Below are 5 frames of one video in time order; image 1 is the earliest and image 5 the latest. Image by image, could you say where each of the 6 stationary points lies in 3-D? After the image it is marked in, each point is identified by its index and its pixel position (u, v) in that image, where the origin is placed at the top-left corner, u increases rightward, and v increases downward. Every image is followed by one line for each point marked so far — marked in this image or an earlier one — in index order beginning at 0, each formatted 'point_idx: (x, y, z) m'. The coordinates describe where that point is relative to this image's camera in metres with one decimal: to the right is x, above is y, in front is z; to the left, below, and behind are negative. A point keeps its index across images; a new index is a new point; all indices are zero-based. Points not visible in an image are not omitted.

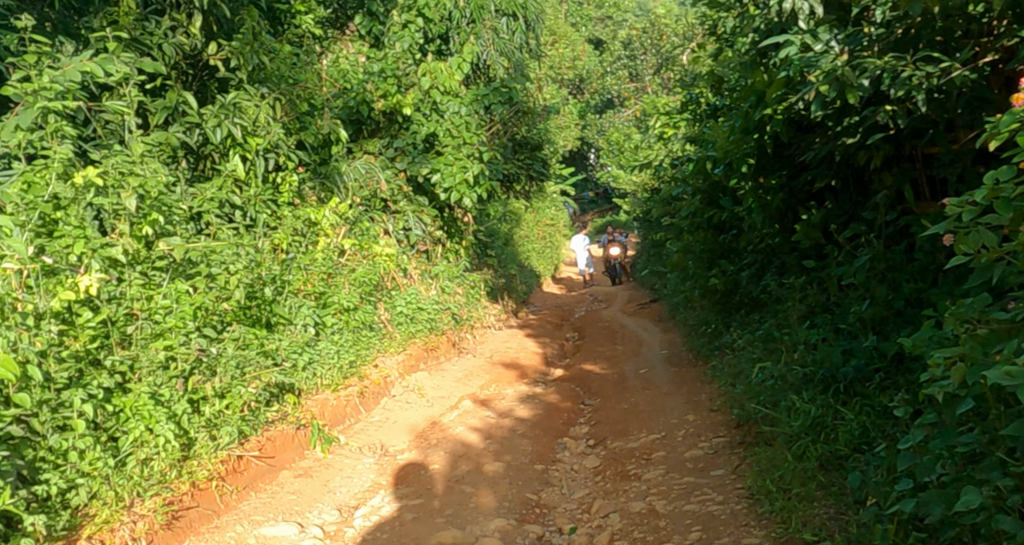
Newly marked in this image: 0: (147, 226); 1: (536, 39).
0: (-2.2, +0.3, +4.7) m
1: (+0.4, +3.4, +11.5) m
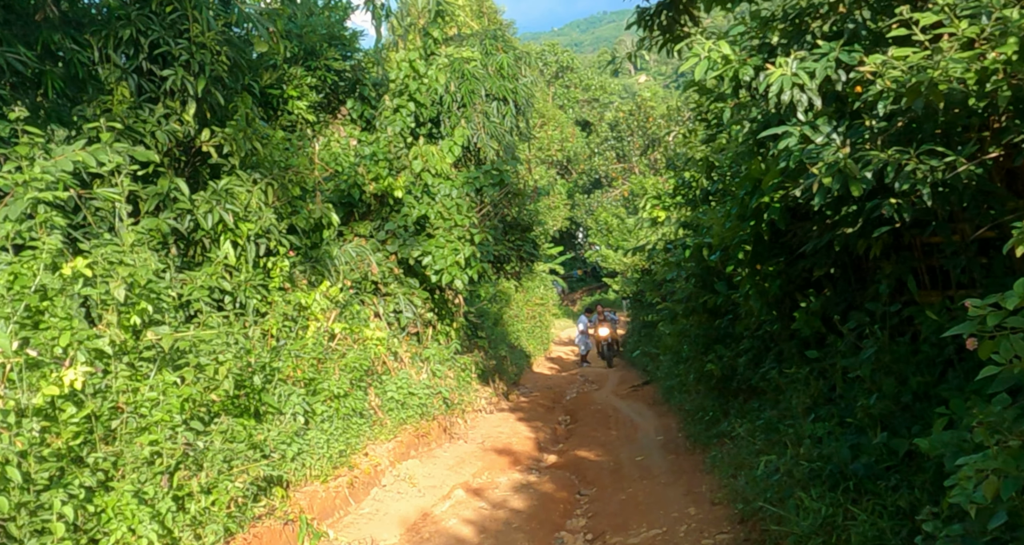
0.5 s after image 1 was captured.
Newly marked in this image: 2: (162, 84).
0: (-2.2, -0.2, +4.6) m
1: (+0.2, +2.2, +11.7) m
2: (-2.8, +1.5, +6.3) m
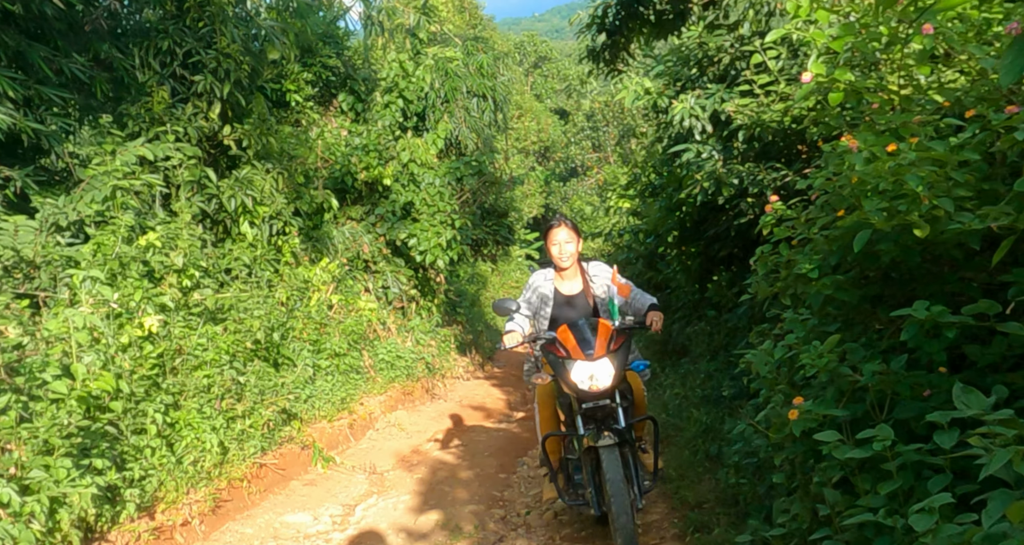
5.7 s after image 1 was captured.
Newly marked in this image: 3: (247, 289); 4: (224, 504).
0: (-2.4, 0.0, +5.8) m
1: (-0.1, +2.5, +12.9) m
2: (-3.0, +1.7, +7.4) m
3: (-2.3, -0.1, +6.8) m
4: (-1.9, -1.5, +5.1) m
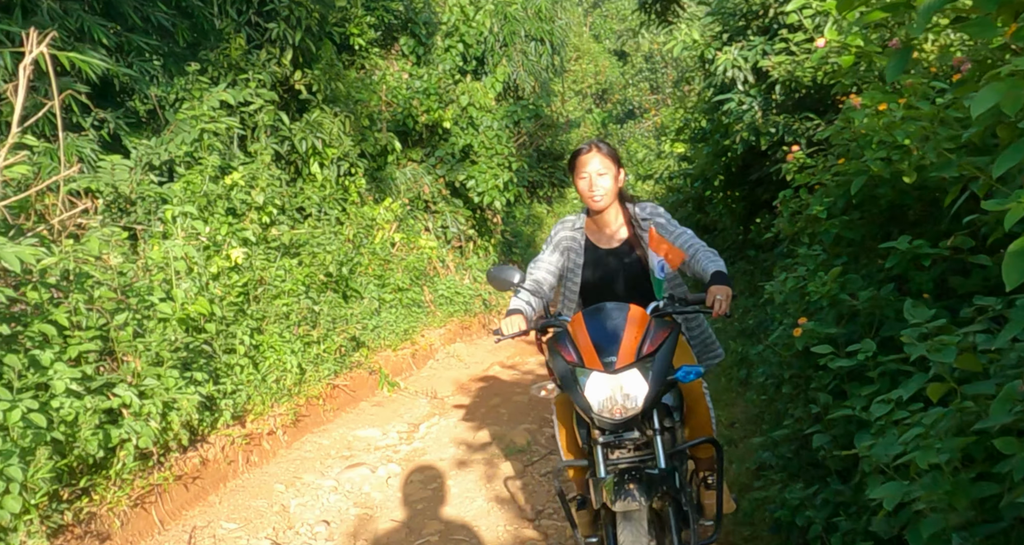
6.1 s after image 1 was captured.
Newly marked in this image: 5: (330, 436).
0: (-2.0, +0.5, +6.3) m
1: (+0.8, +3.5, +13.0) m
2: (-2.5, +2.4, +7.8) m
3: (-1.8, +0.4, +7.3) m
4: (-1.5, -1.1, +5.7) m
5: (-1.3, -1.2, +5.7) m
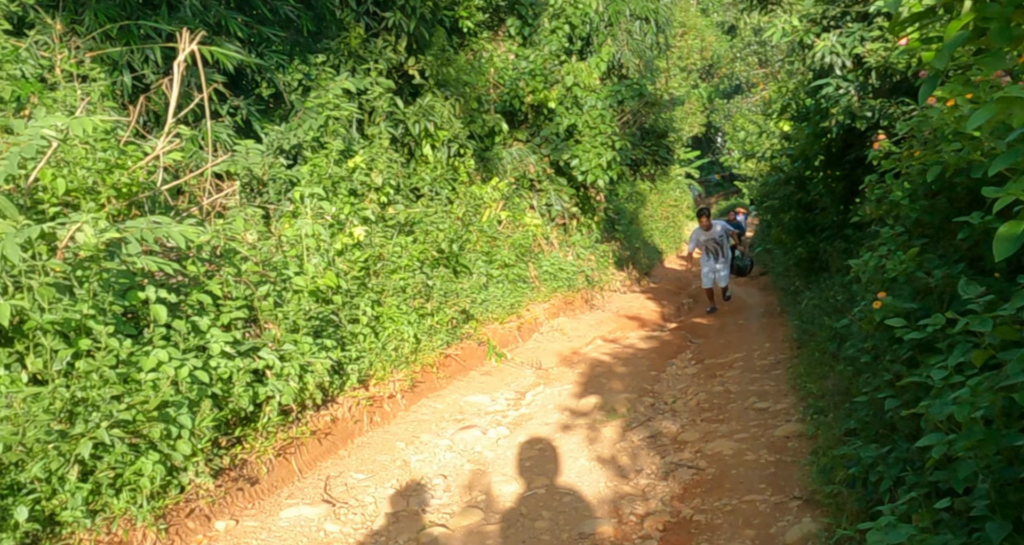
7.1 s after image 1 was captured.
0: (-1.1, +0.7, +6.7) m
1: (+2.5, +3.9, +13.0) m
2: (-1.4, +2.6, +8.3) m
3: (-0.8, +0.7, +7.7) m
4: (-0.7, -0.9, +6.2) m
5: (-0.5, -1.0, +6.2) m
